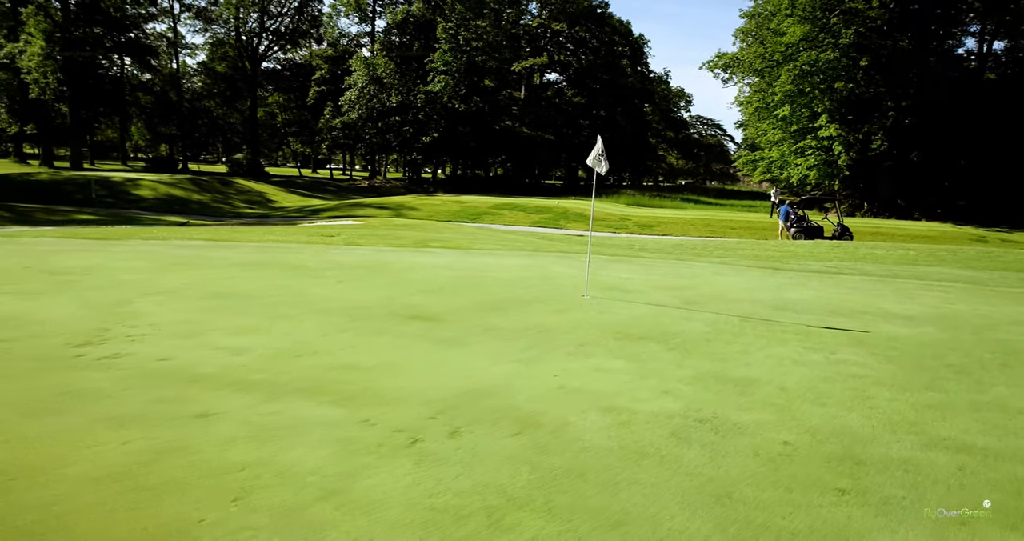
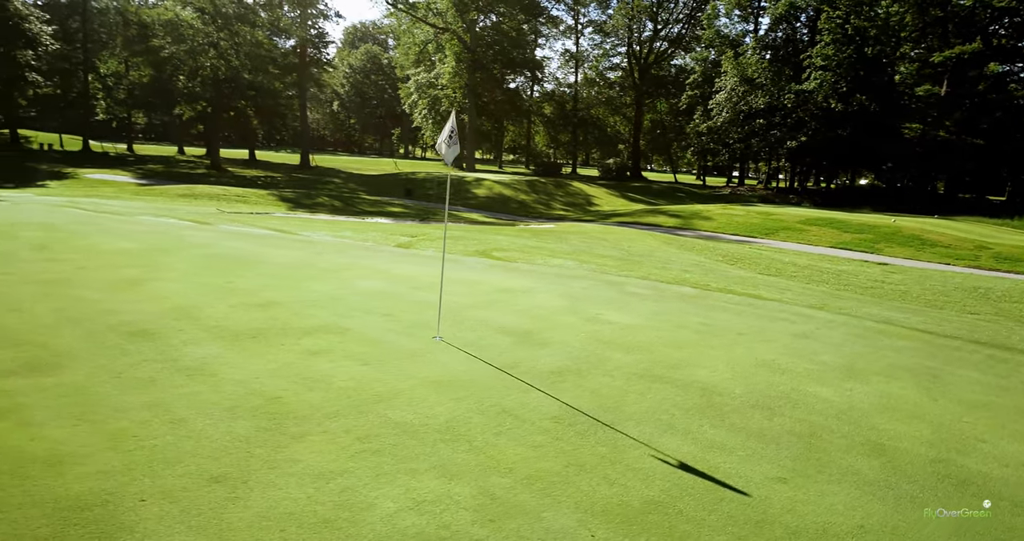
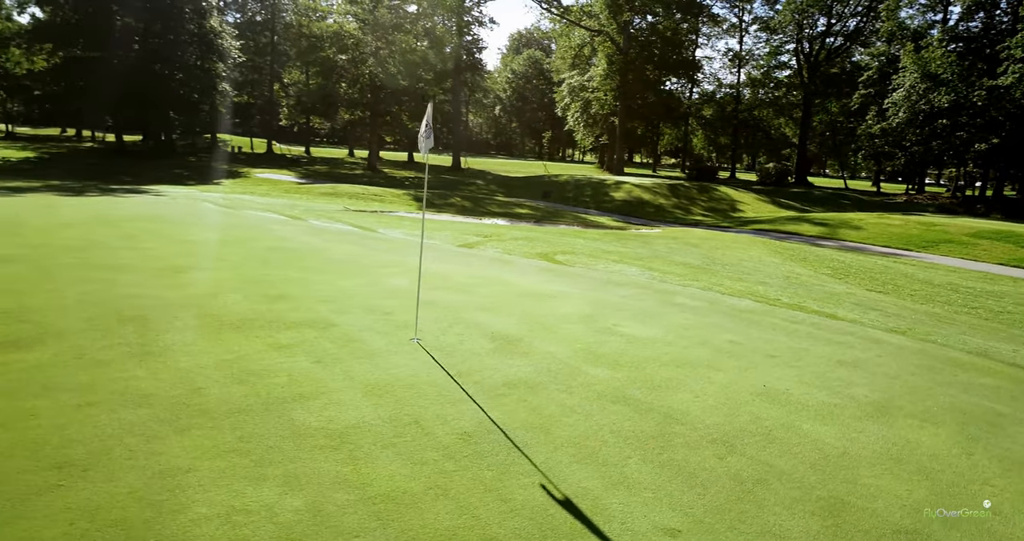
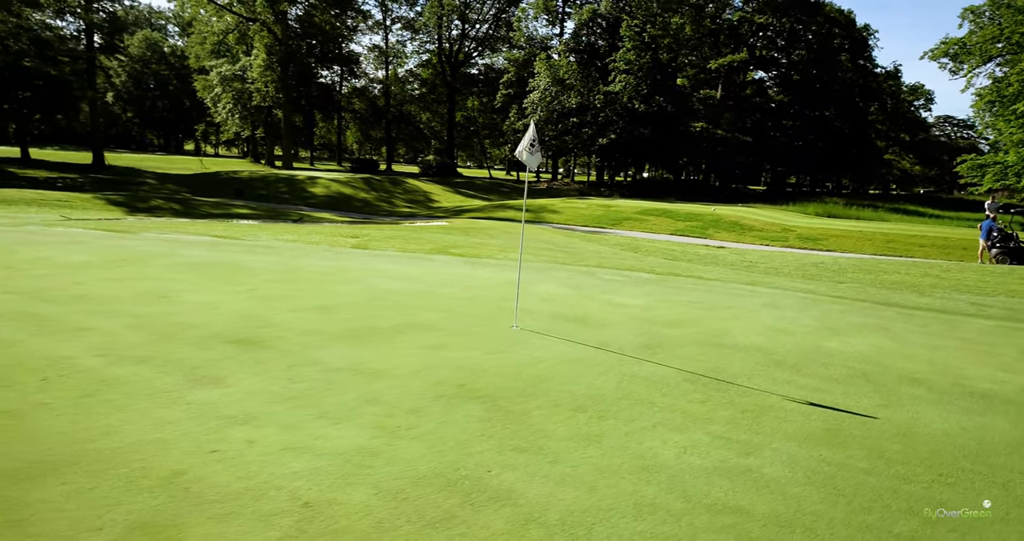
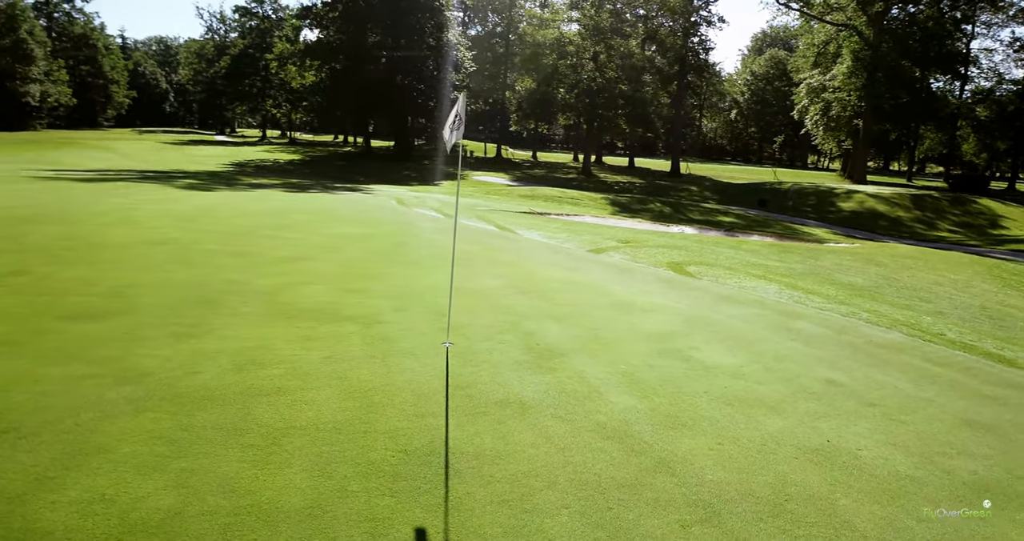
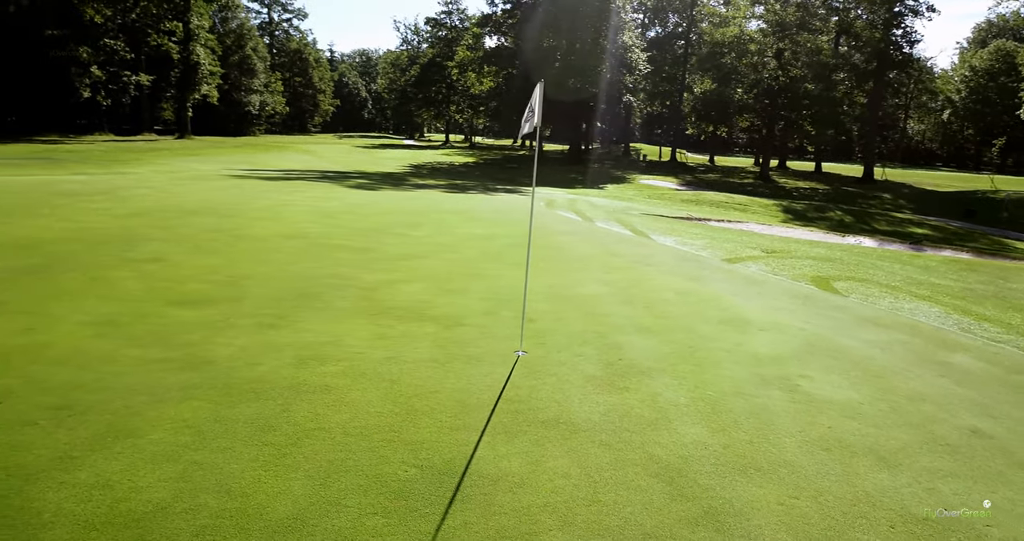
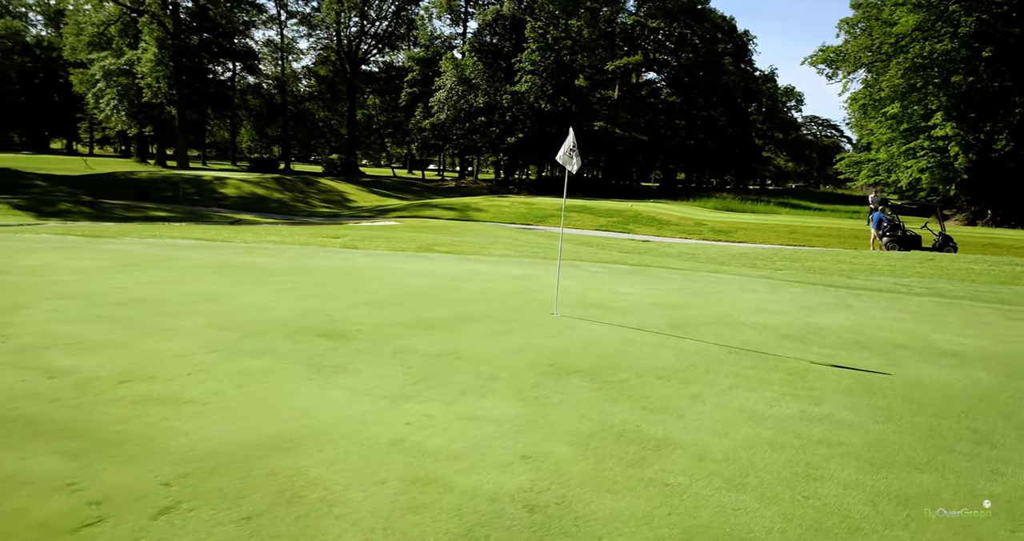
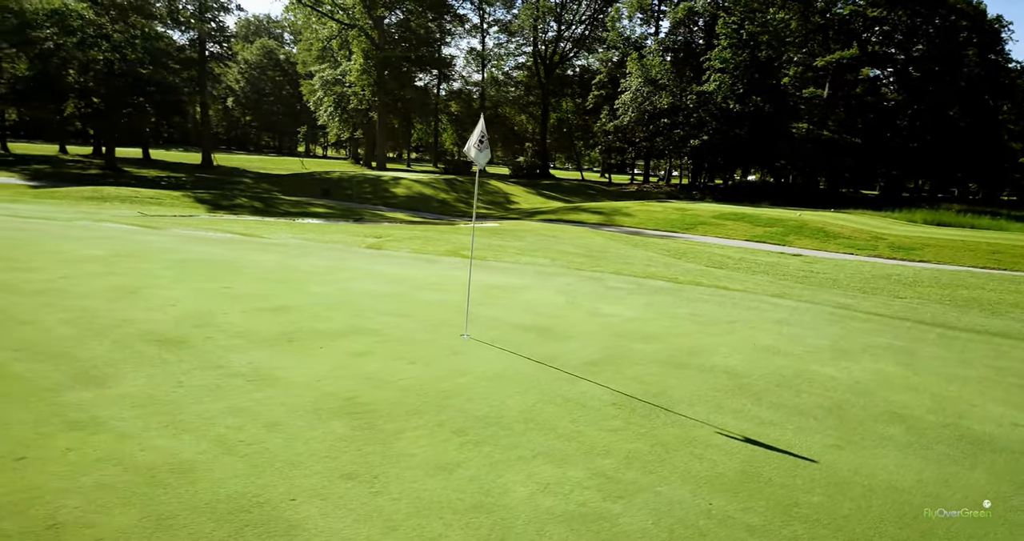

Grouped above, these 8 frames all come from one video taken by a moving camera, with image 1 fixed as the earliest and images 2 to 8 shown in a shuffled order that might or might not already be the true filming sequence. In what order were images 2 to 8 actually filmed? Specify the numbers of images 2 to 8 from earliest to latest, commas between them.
7, 4, 8, 2, 3, 5, 6
